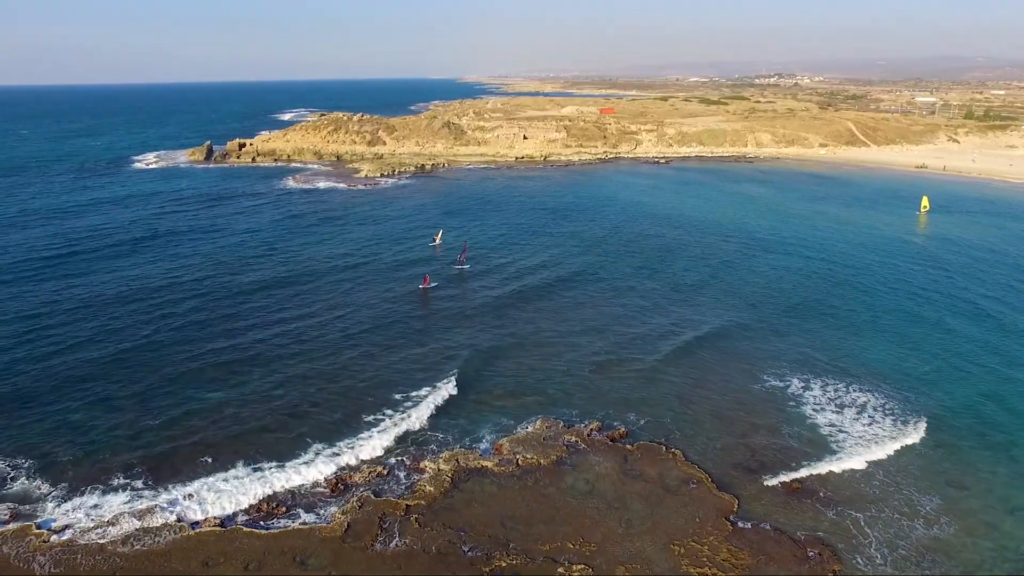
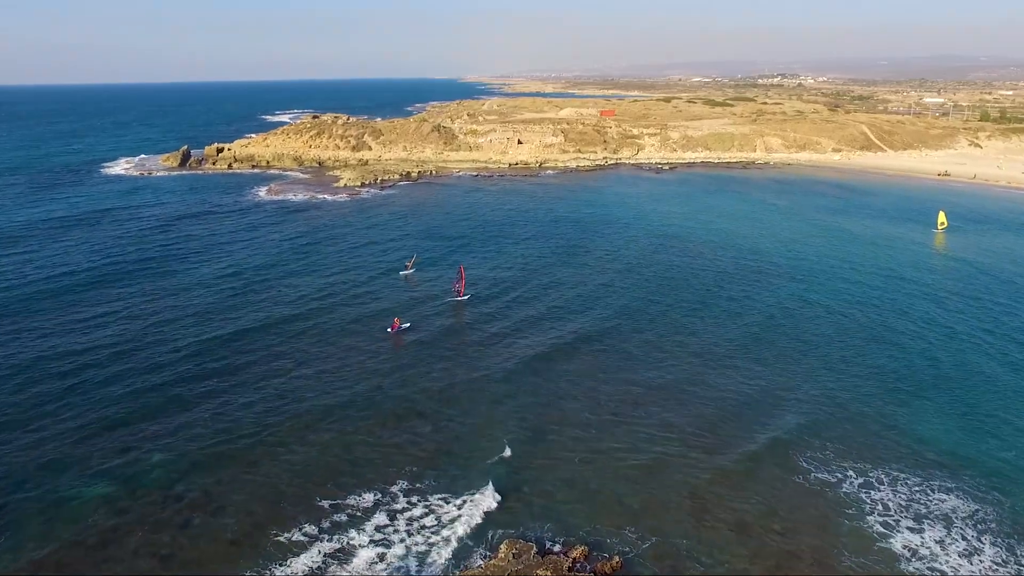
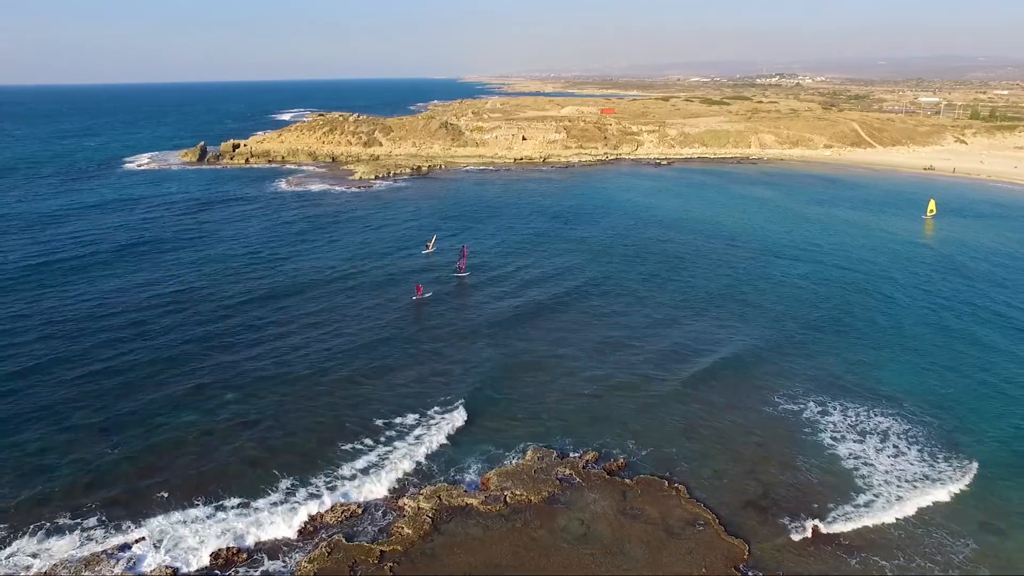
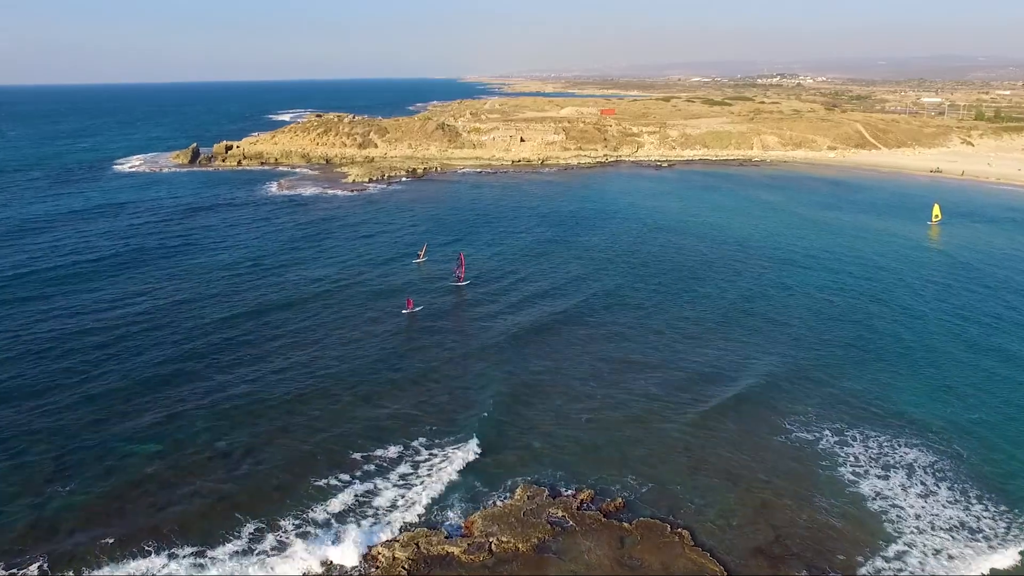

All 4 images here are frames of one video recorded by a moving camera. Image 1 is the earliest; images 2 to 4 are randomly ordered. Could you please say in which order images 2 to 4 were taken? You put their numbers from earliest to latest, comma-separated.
3, 4, 2
